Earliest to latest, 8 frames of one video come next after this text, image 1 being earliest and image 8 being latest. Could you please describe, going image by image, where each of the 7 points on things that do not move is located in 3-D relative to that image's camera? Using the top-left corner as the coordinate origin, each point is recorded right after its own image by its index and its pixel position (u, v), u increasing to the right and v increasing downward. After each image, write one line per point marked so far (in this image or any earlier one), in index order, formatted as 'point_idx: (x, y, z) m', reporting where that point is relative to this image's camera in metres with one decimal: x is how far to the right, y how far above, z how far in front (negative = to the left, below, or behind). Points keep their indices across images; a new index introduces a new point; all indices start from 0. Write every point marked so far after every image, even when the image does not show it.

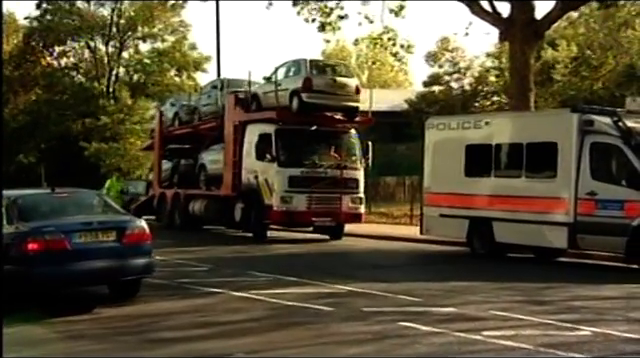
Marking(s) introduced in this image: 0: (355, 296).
0: (+0.9, -3.1, +11.0) m
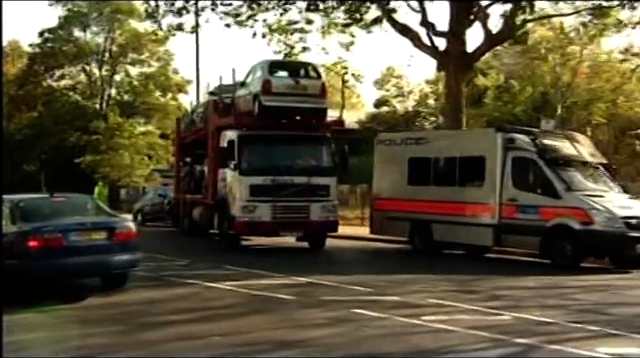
0: (-0.1, -3.3, +12.6) m
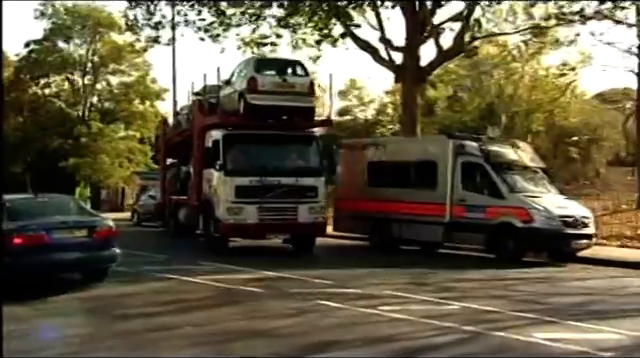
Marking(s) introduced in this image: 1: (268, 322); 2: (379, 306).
0: (-1.1, -3.4, +13.6) m
1: (-1.3, -3.8, +11.0) m
2: (+1.7, -3.6, +11.9) m
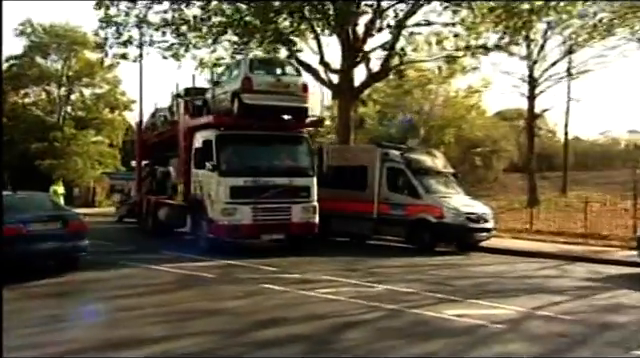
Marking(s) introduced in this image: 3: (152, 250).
0: (-3.1, -3.4, +15.6) m
1: (-3.1, -3.8, +13.0) m
2: (-0.1, -3.7, +14.1) m
3: (-7.5, -3.3, +19.1) m
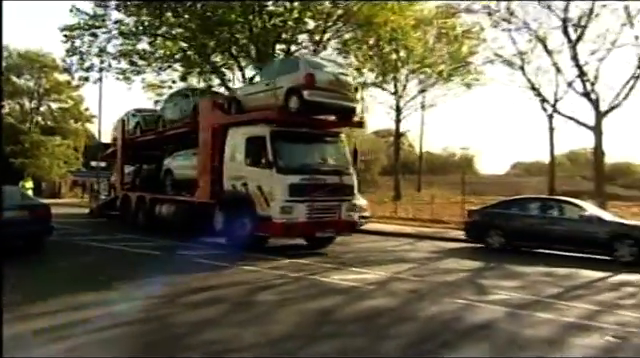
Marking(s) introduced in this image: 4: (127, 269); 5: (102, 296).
0: (-6.8, -3.3, +19.7) m
1: (-6.5, -3.7, +17.1) m
2: (-3.6, -3.7, +18.6) m
3: (-11.6, -3.1, +22.6) m
4: (-8.1, -3.6, +17.2) m
5: (-7.5, -3.9, +14.4) m
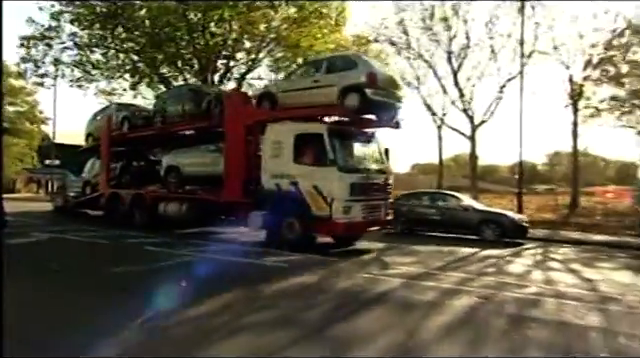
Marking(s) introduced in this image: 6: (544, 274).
0: (-10.3, -3.2, +22.1) m
1: (-9.6, -3.6, +19.6) m
2: (-7.0, -3.5, +21.5) m
3: (-15.5, -2.9, +24.3) m
4: (-11.2, -3.4, +19.5) m
5: (-10.2, -3.8, +16.7) m
6: (+10.3, -4.4, +19.3) m
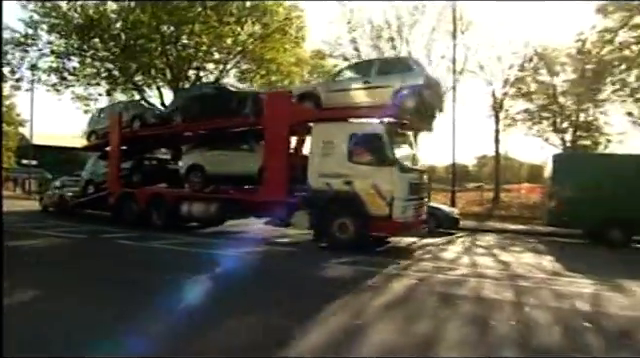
0: (-12.5, -3.1, +23.7) m
1: (-11.6, -3.5, +21.3) m
2: (-9.2, -3.5, +23.4) m
3: (-17.9, -2.9, +25.3) m
4: (-13.2, -3.3, +21.0) m
5: (-11.9, -3.7, +18.4) m
6: (+8.3, -4.4, +23.0) m
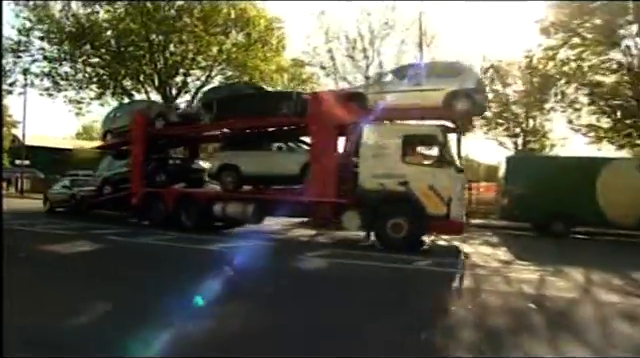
0: (-13.8, -3.0, +25.0) m
1: (-12.7, -3.5, +22.6) m
2: (-10.5, -3.4, +24.8) m
3: (-19.3, -2.8, +26.3) m
4: (-14.3, -3.3, +22.2) m
5: (-12.8, -3.7, +19.6) m
6: (+7.0, -4.3, +25.5) m
